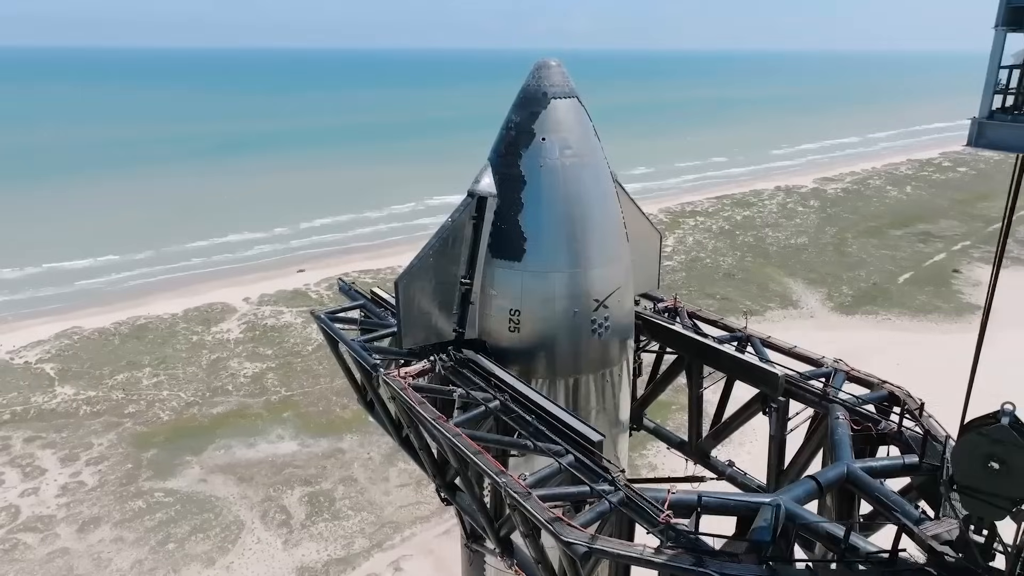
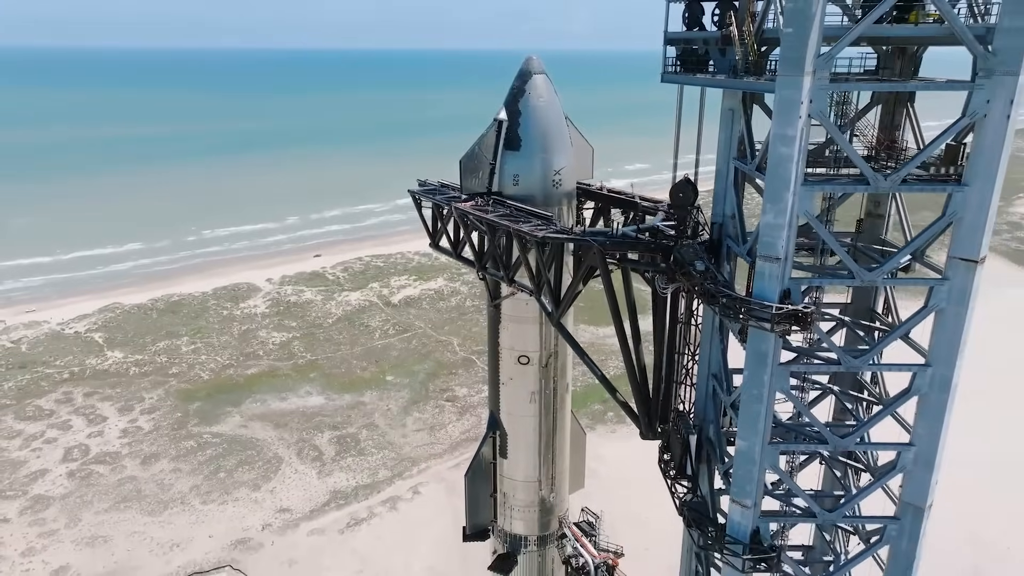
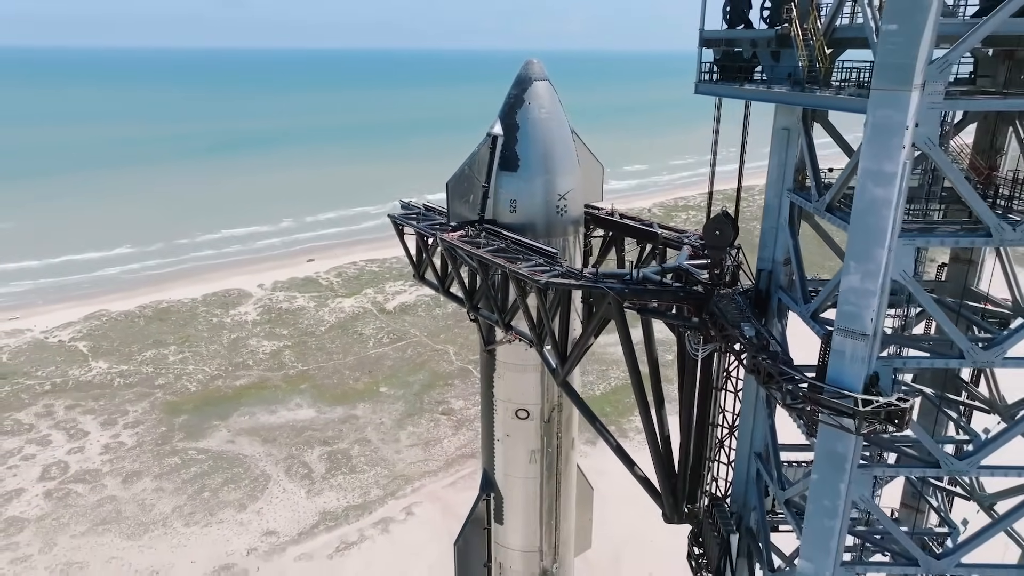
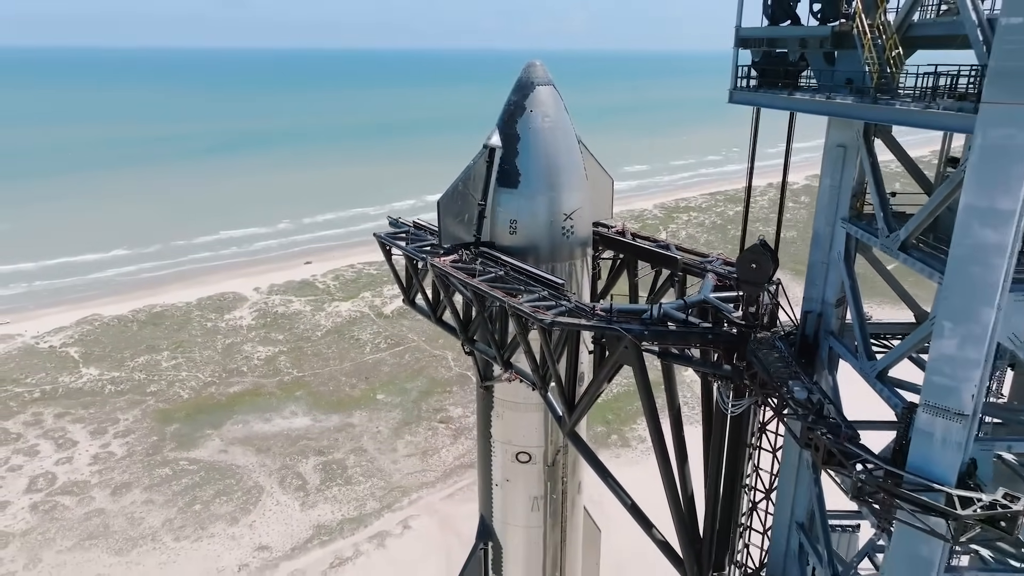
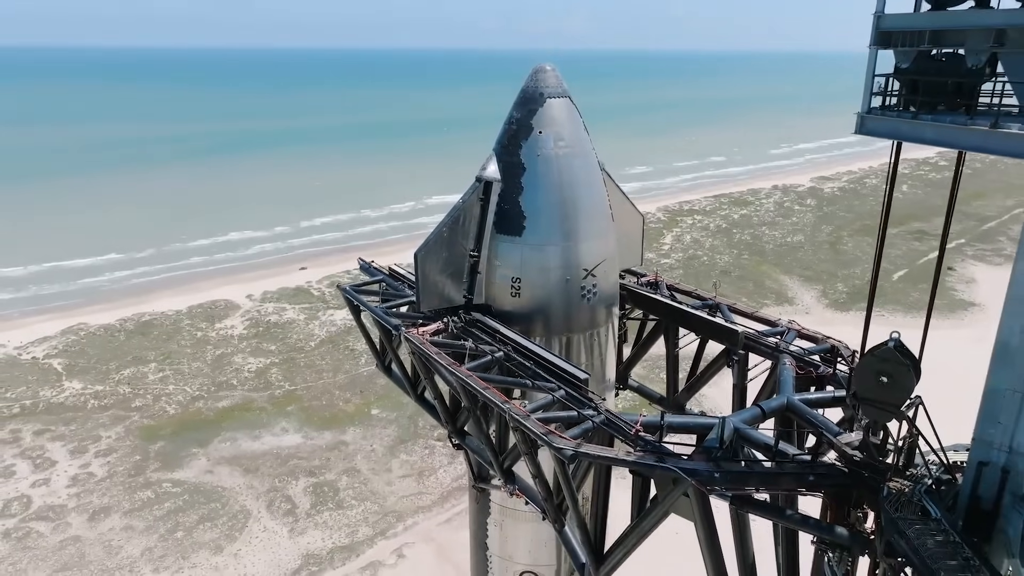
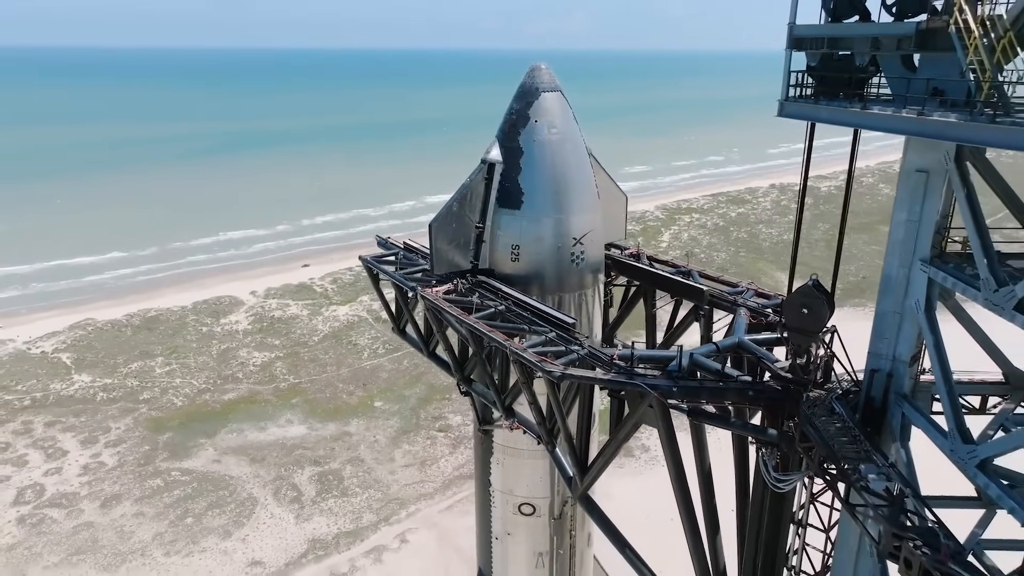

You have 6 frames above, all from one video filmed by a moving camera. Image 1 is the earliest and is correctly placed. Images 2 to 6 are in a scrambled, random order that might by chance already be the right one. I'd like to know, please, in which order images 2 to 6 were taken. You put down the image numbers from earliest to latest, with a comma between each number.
5, 6, 4, 3, 2
